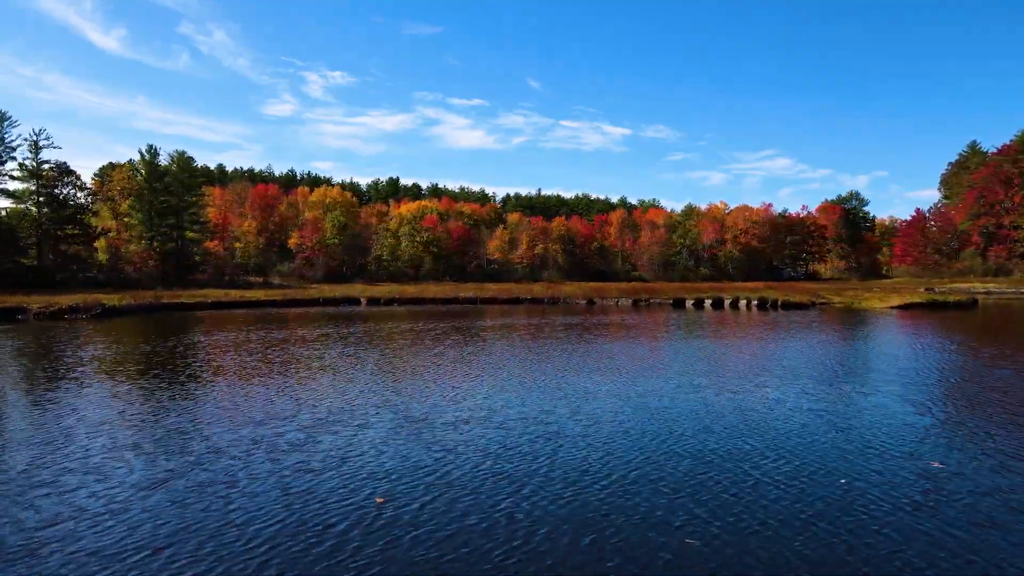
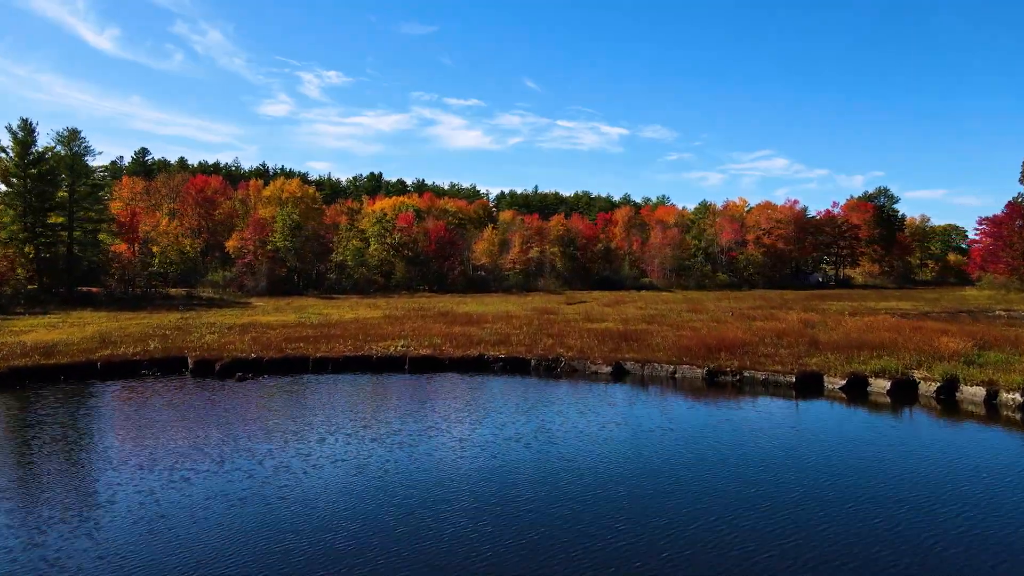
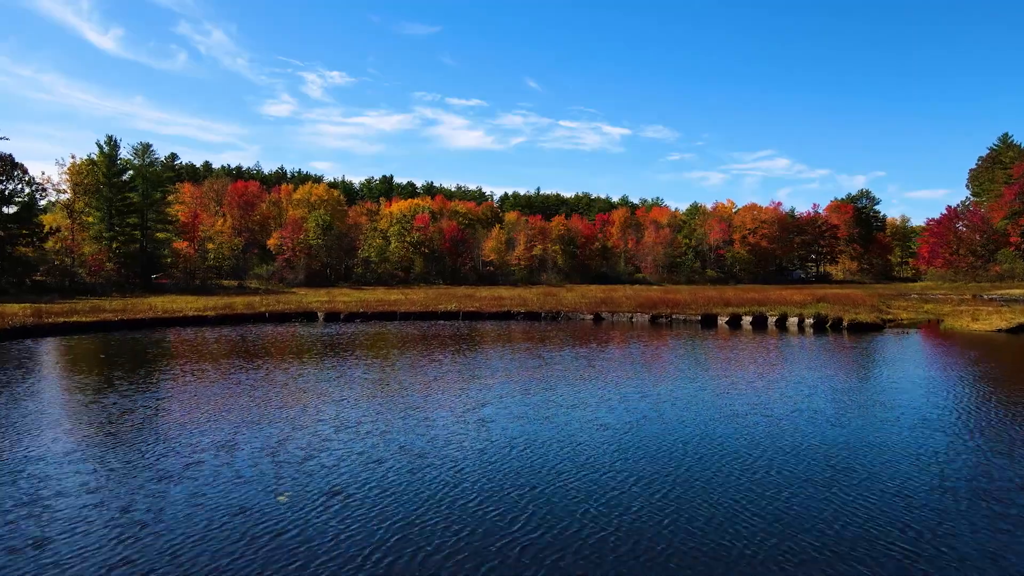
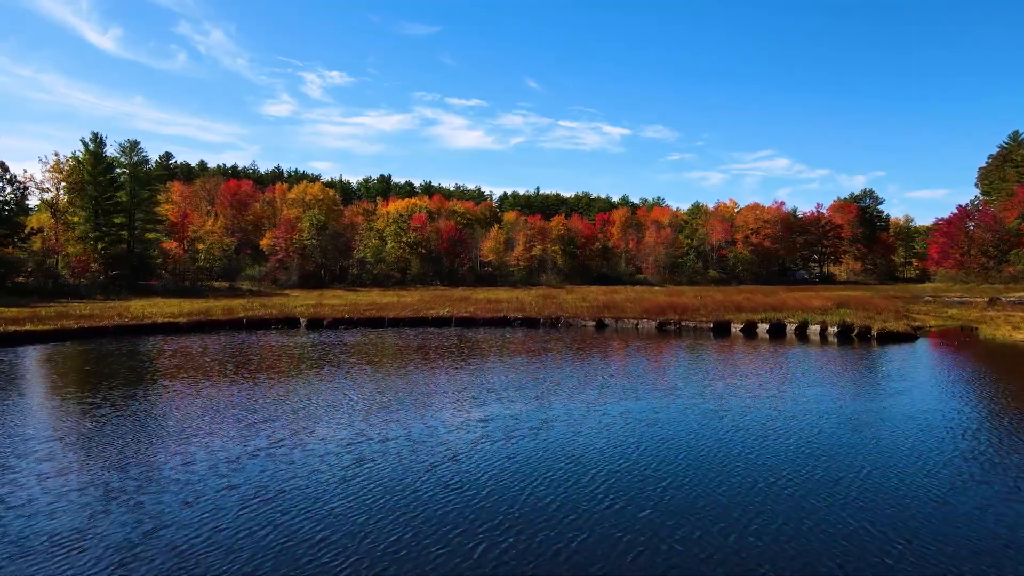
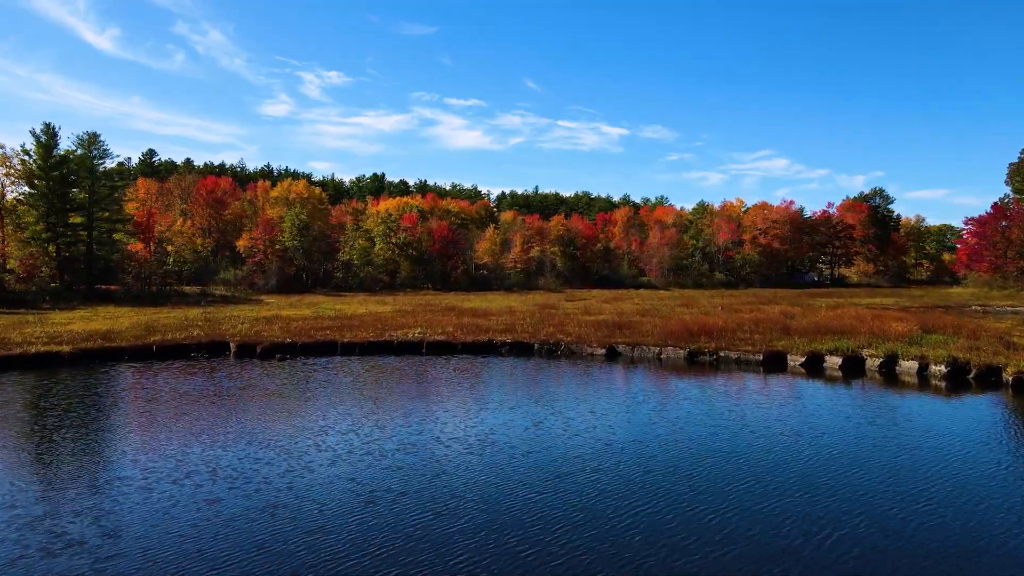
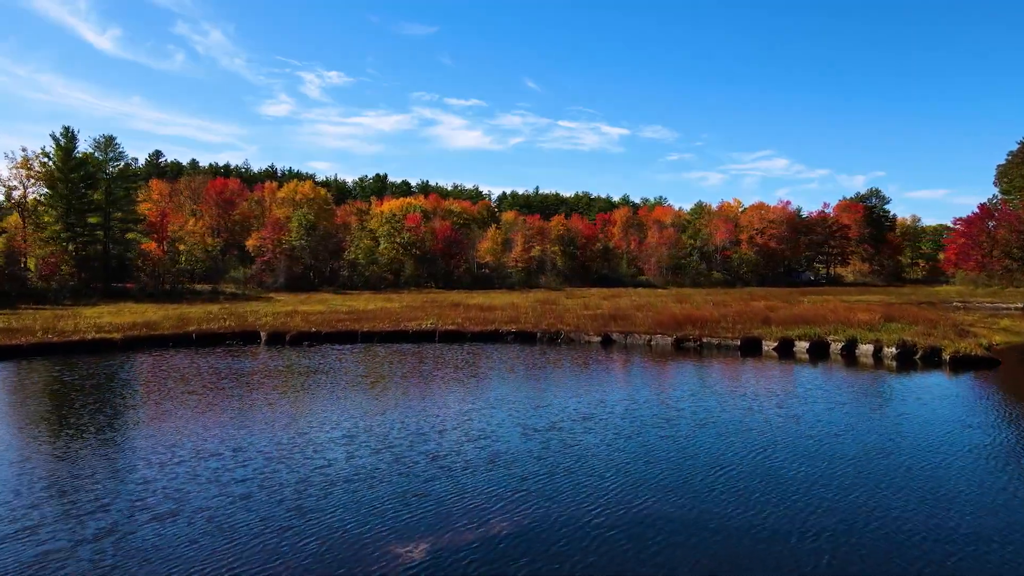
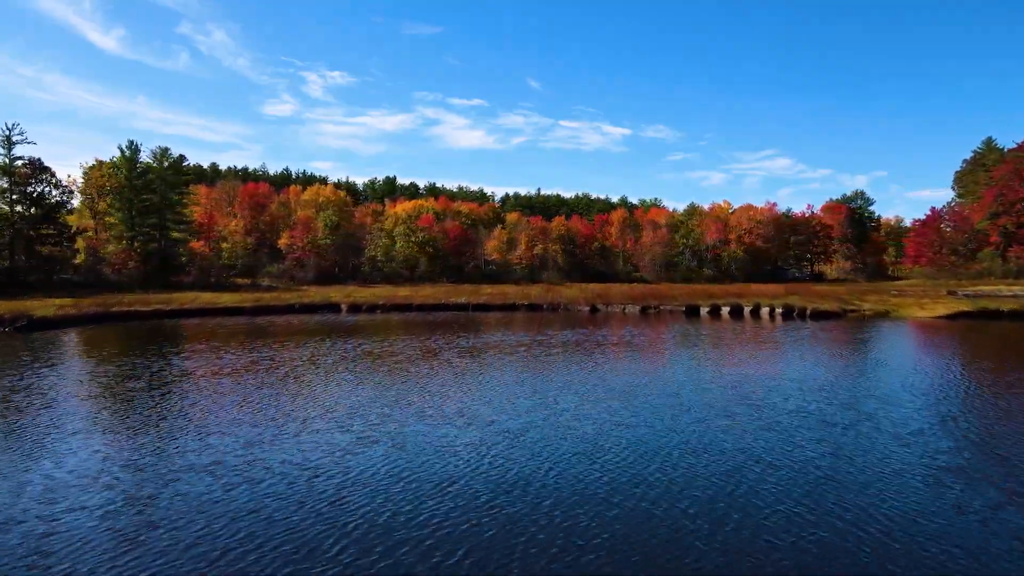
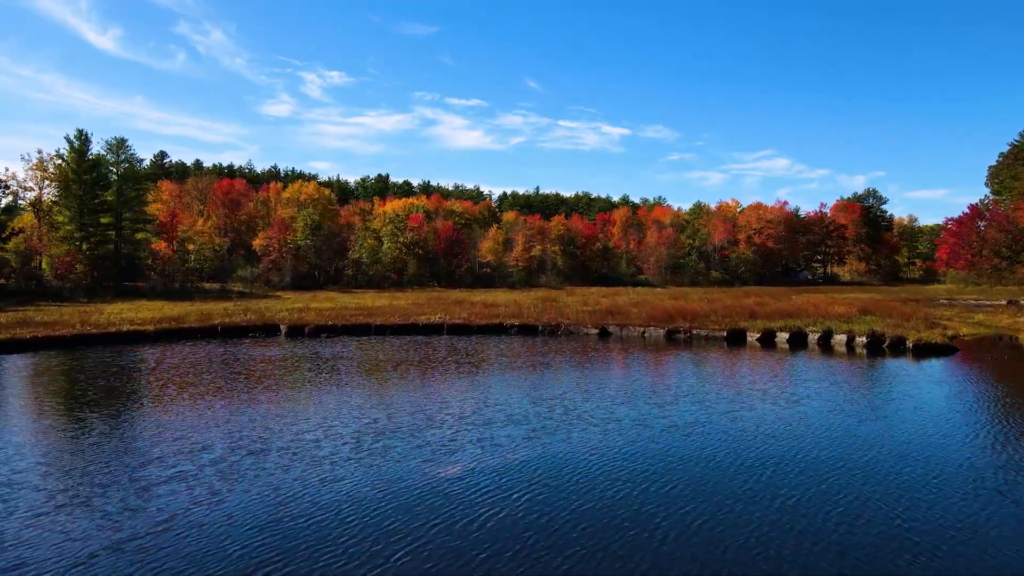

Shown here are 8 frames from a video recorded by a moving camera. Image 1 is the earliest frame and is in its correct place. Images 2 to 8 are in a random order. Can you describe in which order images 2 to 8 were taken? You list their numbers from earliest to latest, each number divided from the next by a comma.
7, 3, 4, 8, 6, 5, 2
